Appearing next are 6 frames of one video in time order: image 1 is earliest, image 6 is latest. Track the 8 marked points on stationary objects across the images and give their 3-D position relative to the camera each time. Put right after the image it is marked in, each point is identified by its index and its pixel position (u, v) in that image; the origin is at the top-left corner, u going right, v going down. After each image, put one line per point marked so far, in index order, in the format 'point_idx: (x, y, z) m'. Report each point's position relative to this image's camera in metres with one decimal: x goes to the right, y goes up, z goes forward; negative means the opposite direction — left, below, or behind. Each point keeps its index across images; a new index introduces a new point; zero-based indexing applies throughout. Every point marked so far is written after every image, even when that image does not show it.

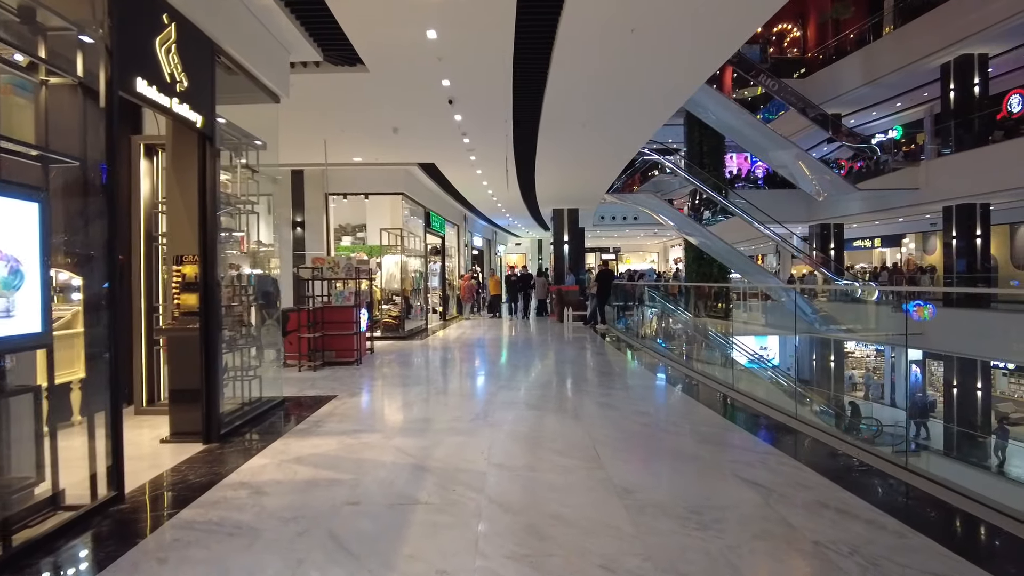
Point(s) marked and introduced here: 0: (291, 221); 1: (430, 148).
0: (-3.7, +1.1, +10.7) m
1: (-1.2, +2.0, +8.8) m
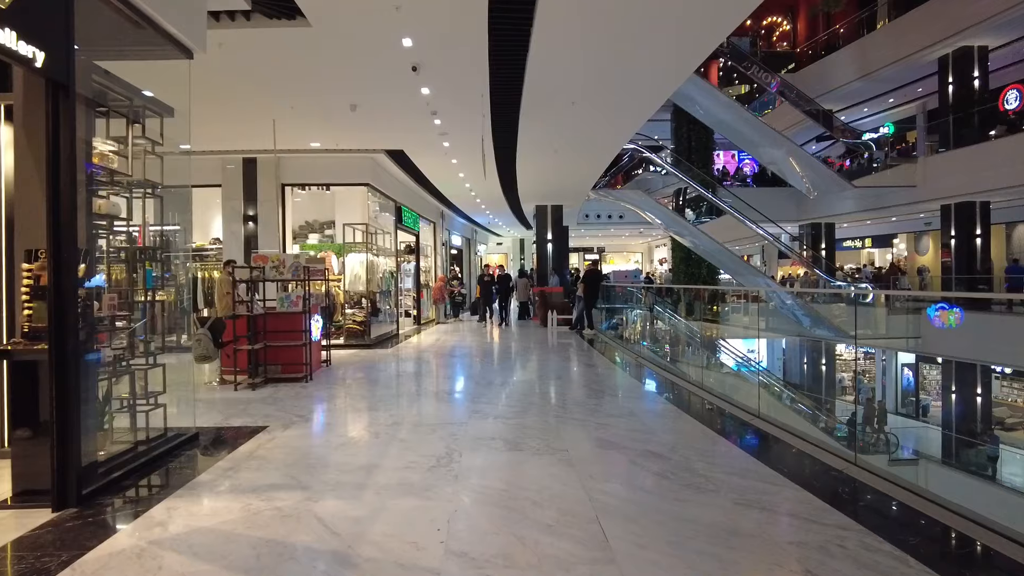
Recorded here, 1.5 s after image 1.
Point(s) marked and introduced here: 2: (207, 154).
0: (-4.0, +1.1, +9.6) m
1: (-1.4, +2.0, +7.8) m
2: (-4.5, +2.0, +9.5) m
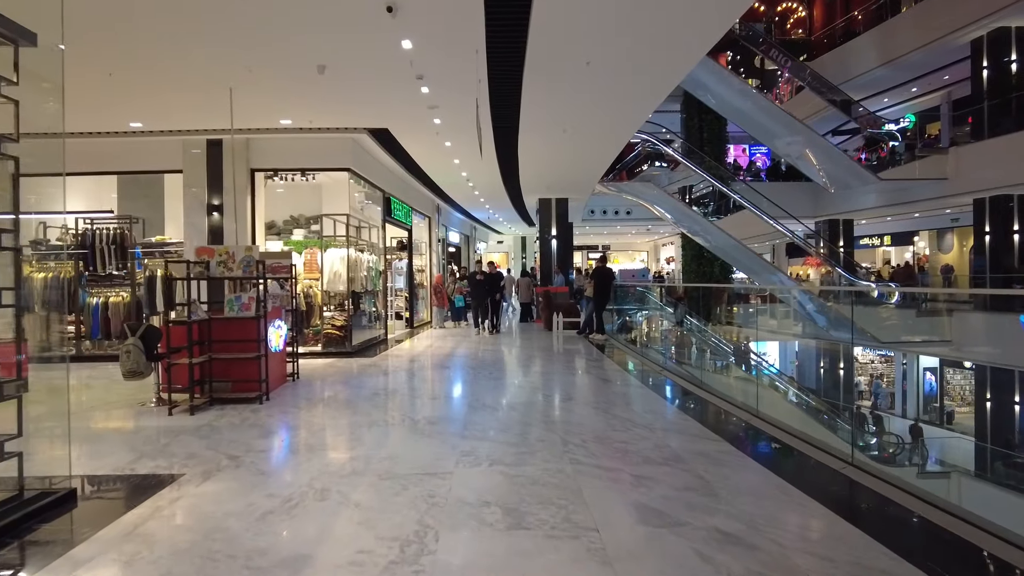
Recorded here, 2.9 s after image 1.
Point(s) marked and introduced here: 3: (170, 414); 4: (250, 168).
0: (-4.0, +1.1, +8.5) m
1: (-1.4, +2.0, +6.7) m
2: (-4.5, +2.0, +8.4) m
3: (-2.3, -0.9, +4.4) m
4: (-3.5, +1.6, +8.6) m
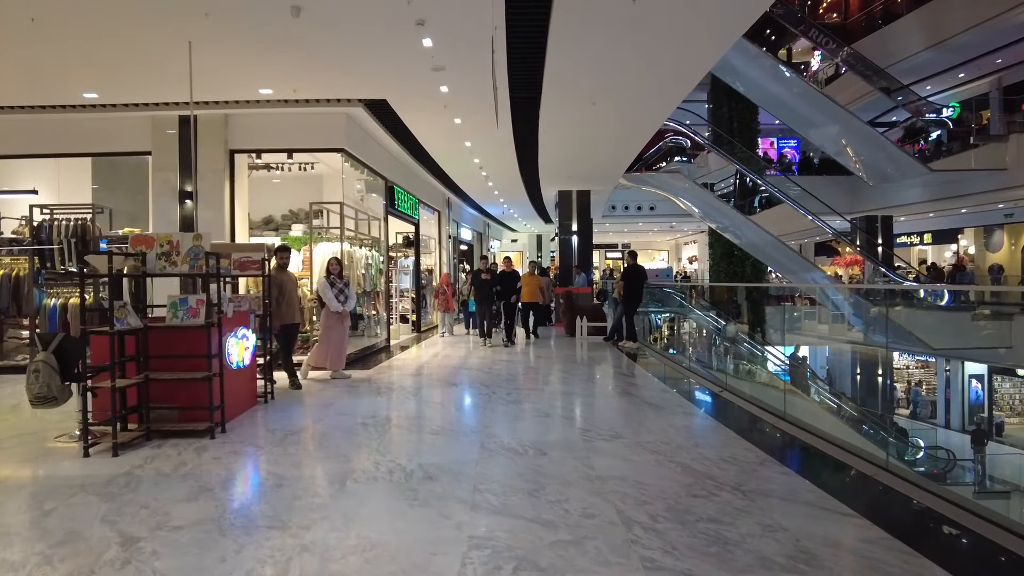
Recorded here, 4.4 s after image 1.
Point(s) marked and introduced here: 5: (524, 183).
0: (-3.8, +1.1, +7.5) m
1: (-1.2, +2.0, +5.6) m
2: (-4.3, +2.0, +7.4) m
3: (-2.2, -0.9, +3.4) m
4: (-3.3, +1.6, +7.6) m
5: (+0.2, +2.2, +13.3) m
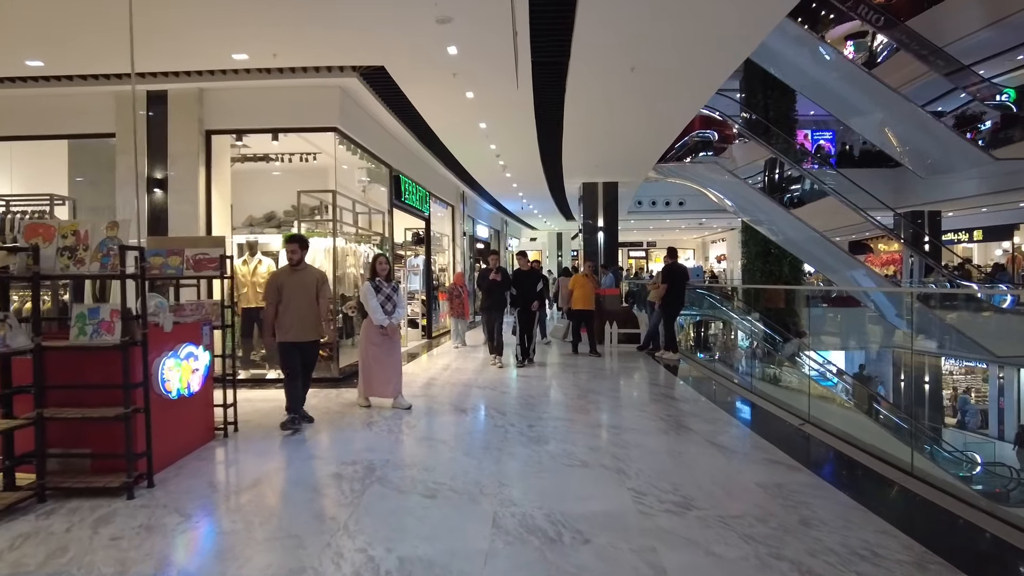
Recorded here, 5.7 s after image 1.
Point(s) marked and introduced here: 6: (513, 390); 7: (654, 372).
0: (-3.6, +1.1, +6.6) m
1: (-1.1, +1.9, +4.7) m
2: (-4.0, +1.9, +6.5) m
3: (-2.1, -0.9, +2.4) m
4: (-3.1, +1.6, +6.6) m
5: (+0.6, +2.2, +12.3) m
6: (0.0, -1.0, +6.1) m
7: (+1.8, -1.1, +7.8) m
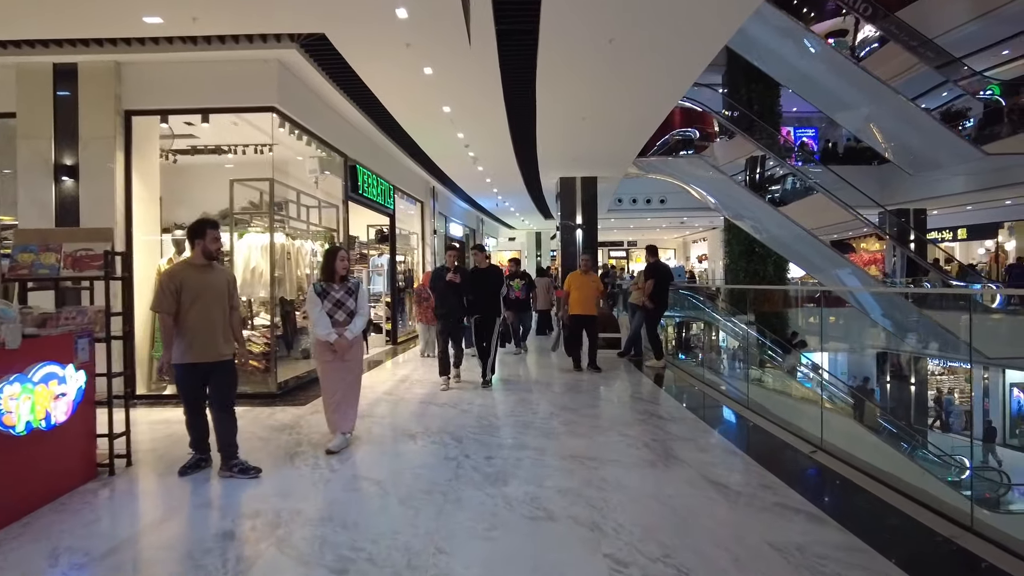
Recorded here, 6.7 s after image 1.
0: (-3.9, +1.0, +5.8) m
1: (-1.3, +1.9, +4.0) m
2: (-4.3, +1.9, +5.7) m
3: (-2.3, -0.9, +1.7) m
4: (-3.4, +1.6, +5.9) m
5: (+0.1, +2.1, +11.7) m
6: (-0.3, -1.0, +5.5) m
7: (+1.4, -1.1, +7.2) m
